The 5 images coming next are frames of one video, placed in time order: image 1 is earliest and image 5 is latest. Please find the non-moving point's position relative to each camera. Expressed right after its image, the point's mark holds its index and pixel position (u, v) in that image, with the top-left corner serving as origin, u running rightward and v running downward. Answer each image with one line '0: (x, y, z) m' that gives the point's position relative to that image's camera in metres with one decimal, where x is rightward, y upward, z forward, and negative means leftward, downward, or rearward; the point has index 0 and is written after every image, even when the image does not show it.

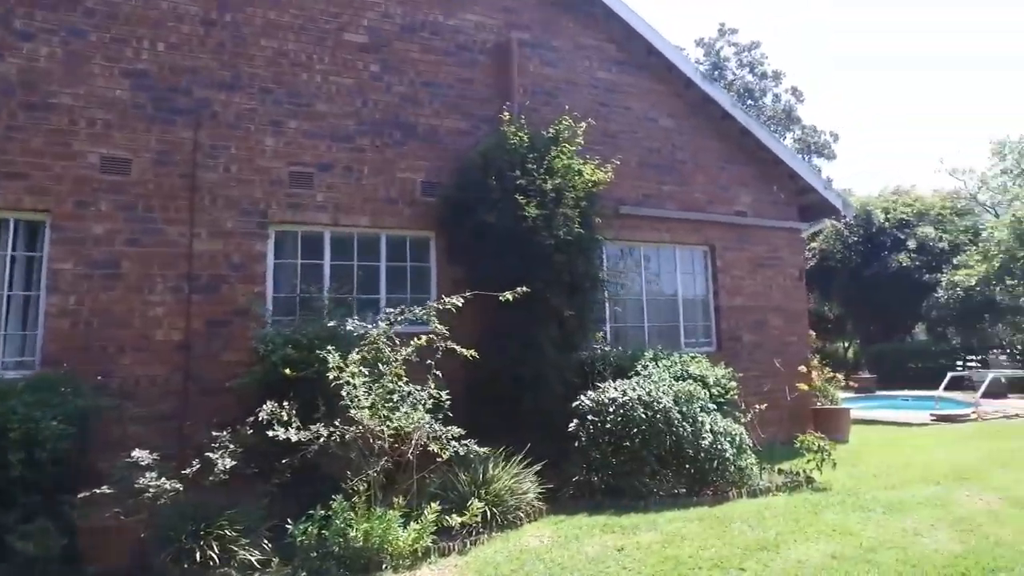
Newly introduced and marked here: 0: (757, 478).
0: (+2.7, -2.1, +7.6) m
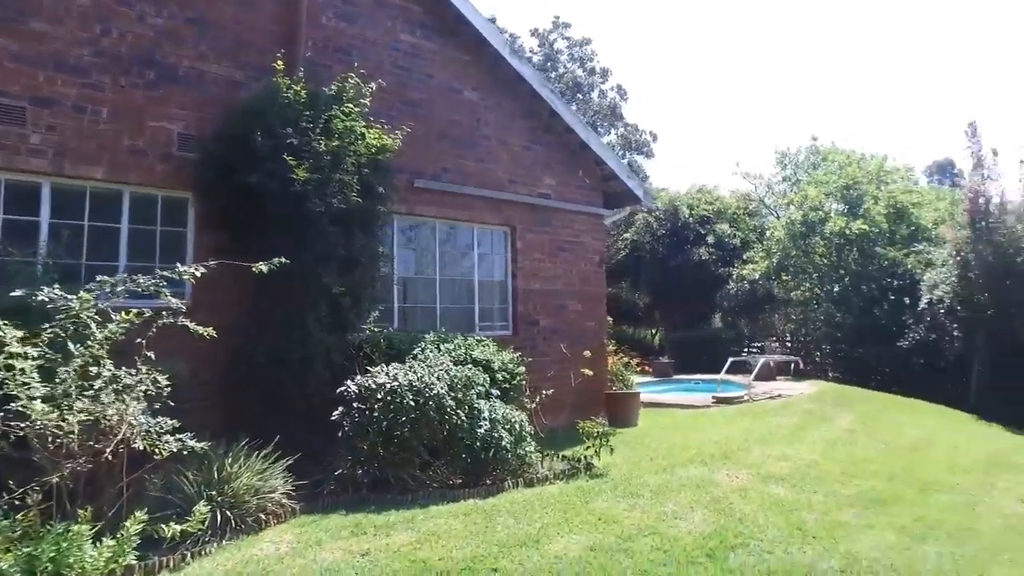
0: (+0.2, -1.9, +7.4) m
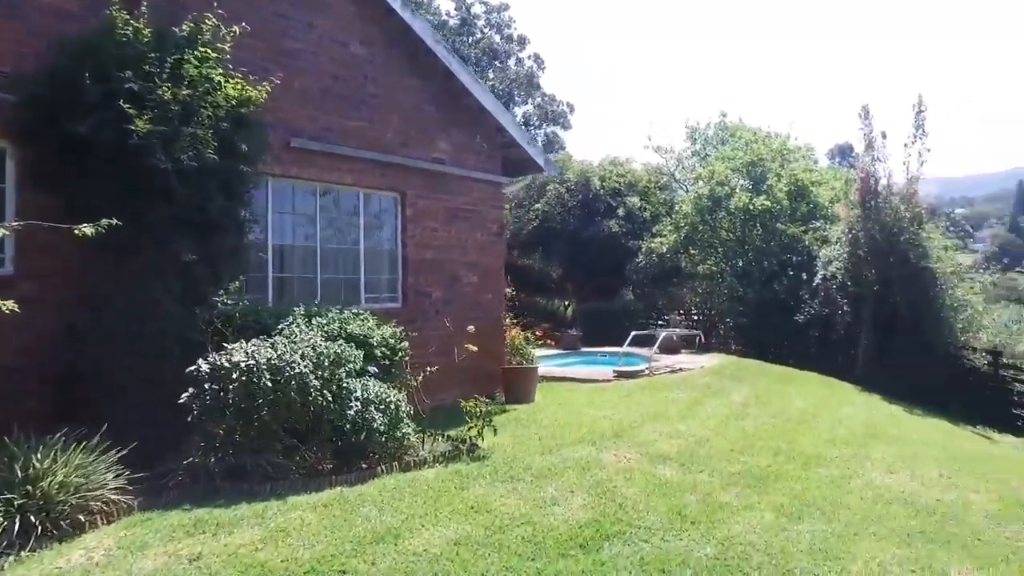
0: (-1.0, -1.6, +6.9) m
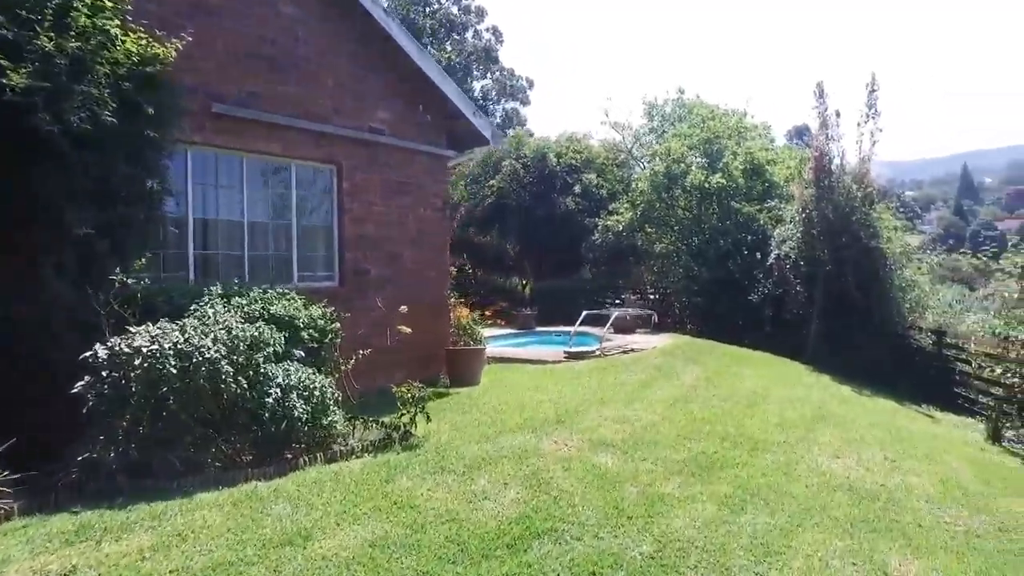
0: (-1.6, -1.4, +6.5) m
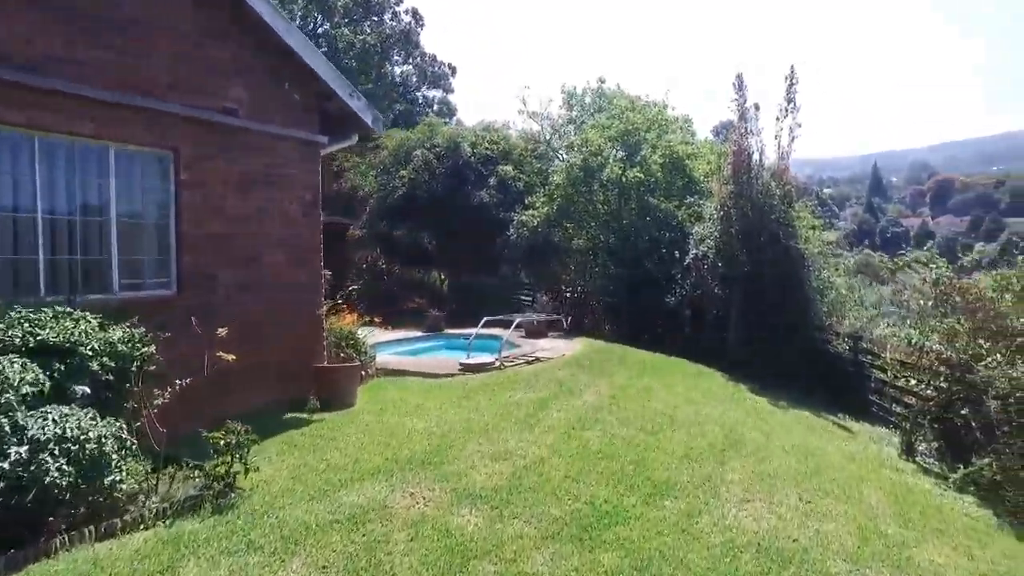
0: (-2.8, -1.5, +5.0) m
